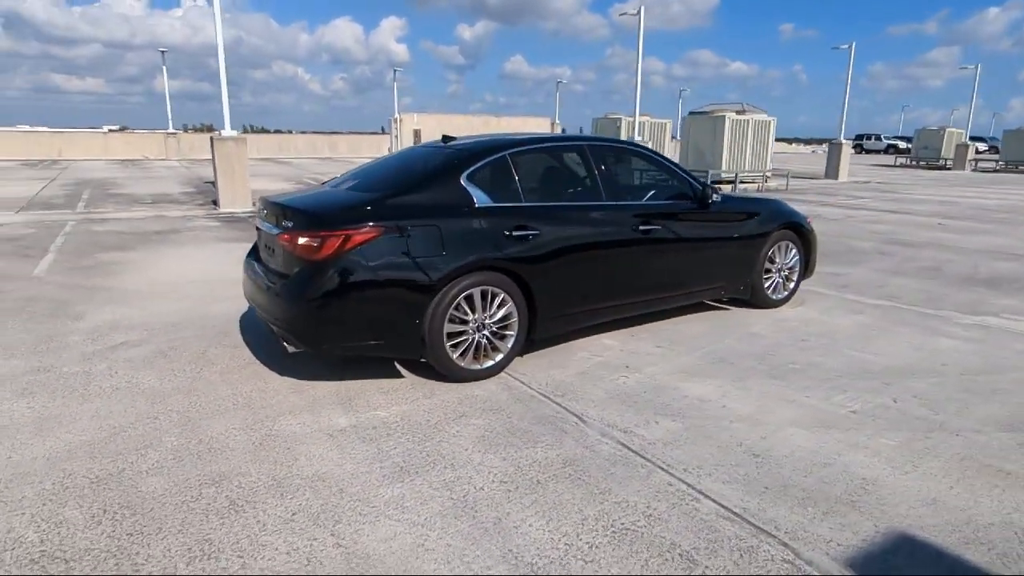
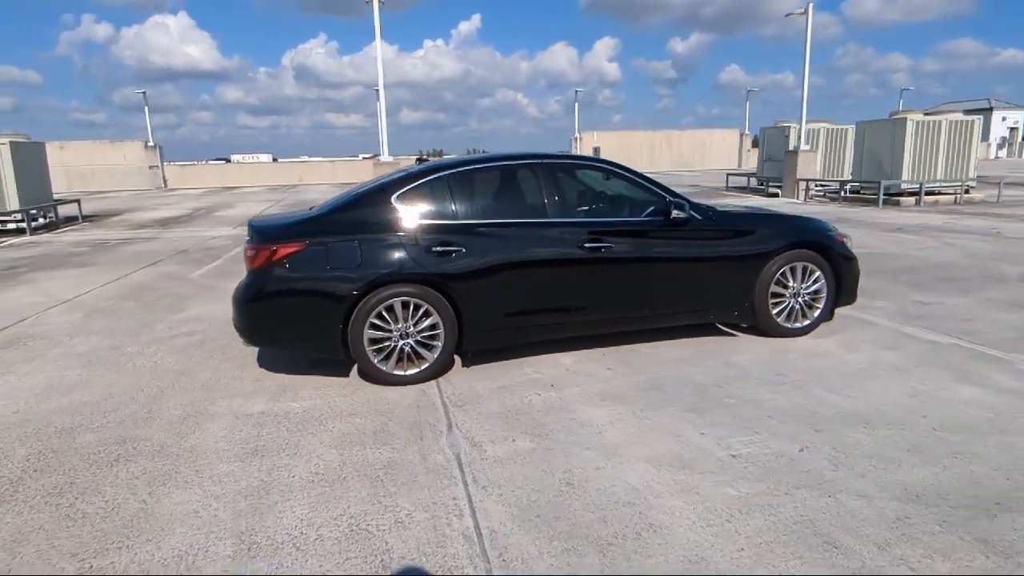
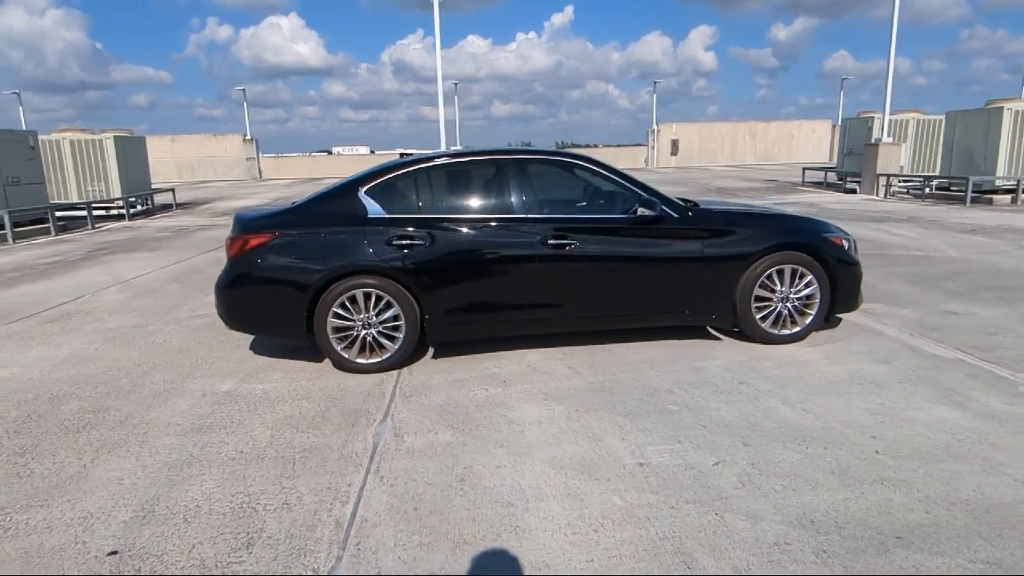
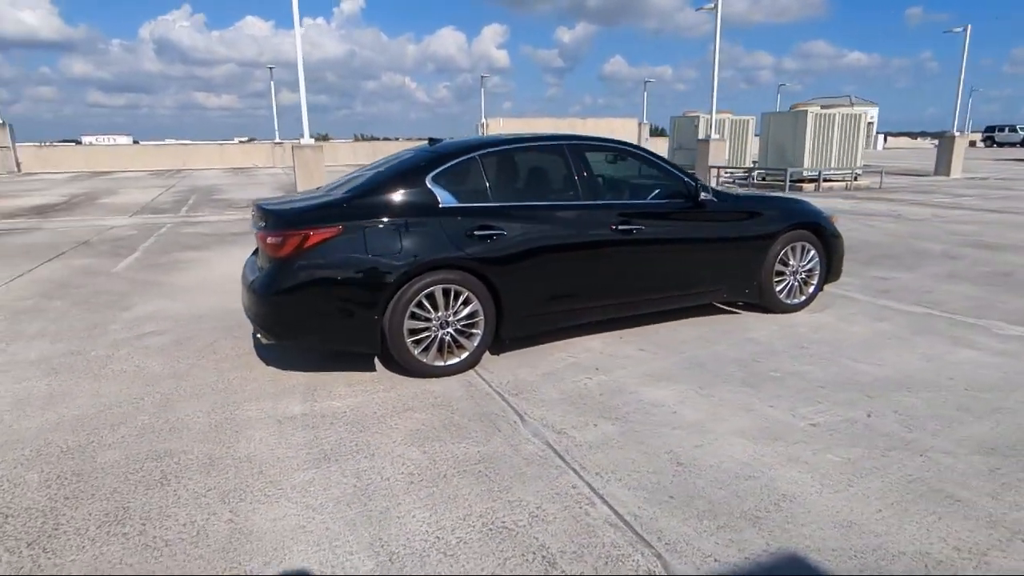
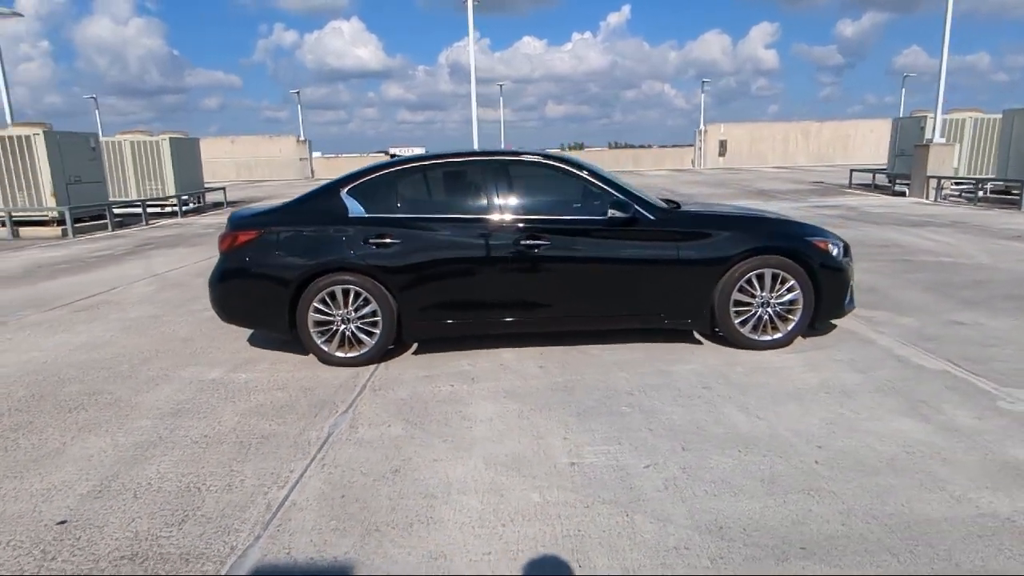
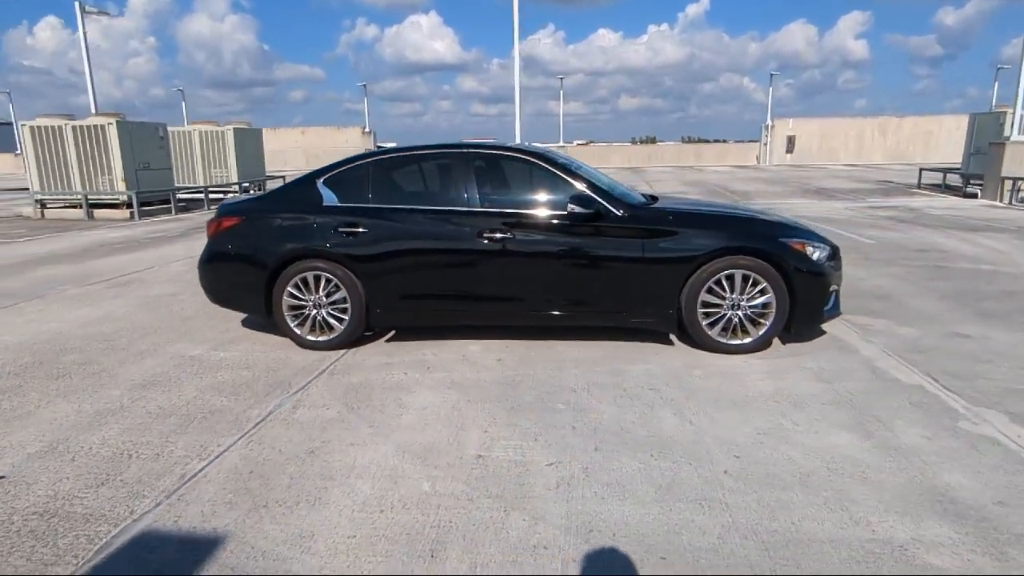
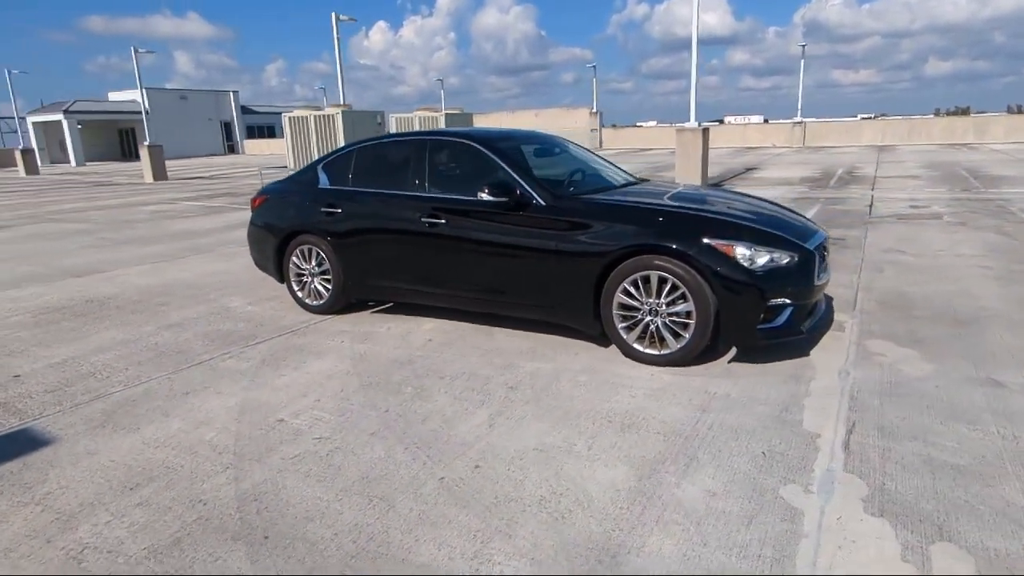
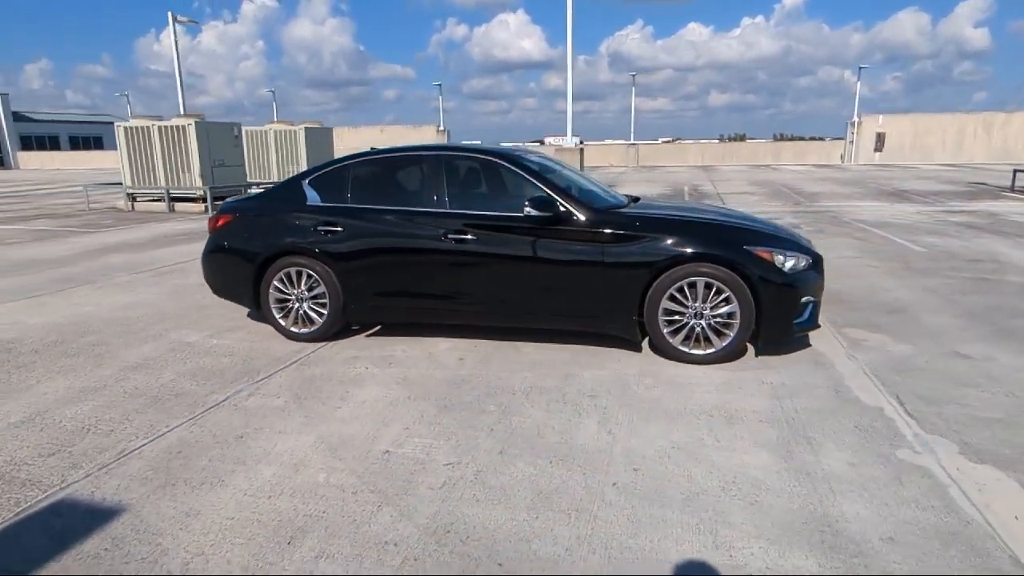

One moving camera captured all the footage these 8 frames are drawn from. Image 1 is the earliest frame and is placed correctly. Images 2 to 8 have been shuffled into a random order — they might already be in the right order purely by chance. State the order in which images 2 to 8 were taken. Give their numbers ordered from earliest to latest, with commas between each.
4, 2, 3, 5, 6, 8, 7
